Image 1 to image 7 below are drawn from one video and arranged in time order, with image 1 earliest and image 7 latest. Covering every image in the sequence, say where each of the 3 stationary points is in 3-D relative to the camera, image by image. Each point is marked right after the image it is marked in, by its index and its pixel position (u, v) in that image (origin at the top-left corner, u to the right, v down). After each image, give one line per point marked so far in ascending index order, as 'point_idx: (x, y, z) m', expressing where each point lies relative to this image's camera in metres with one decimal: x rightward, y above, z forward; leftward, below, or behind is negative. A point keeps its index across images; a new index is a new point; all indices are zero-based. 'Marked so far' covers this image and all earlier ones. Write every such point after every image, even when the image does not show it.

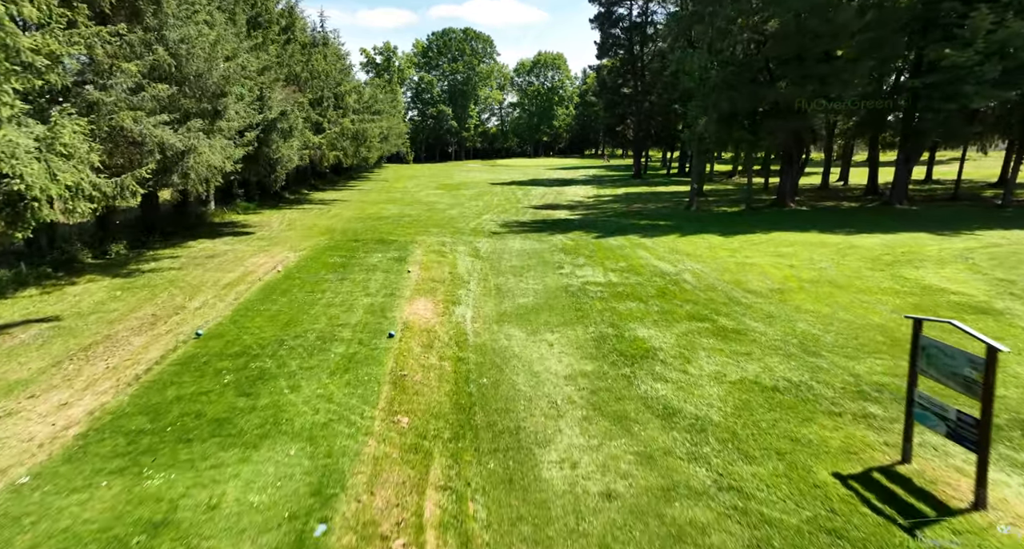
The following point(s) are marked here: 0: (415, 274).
0: (-1.6, 0.0, +9.0) m
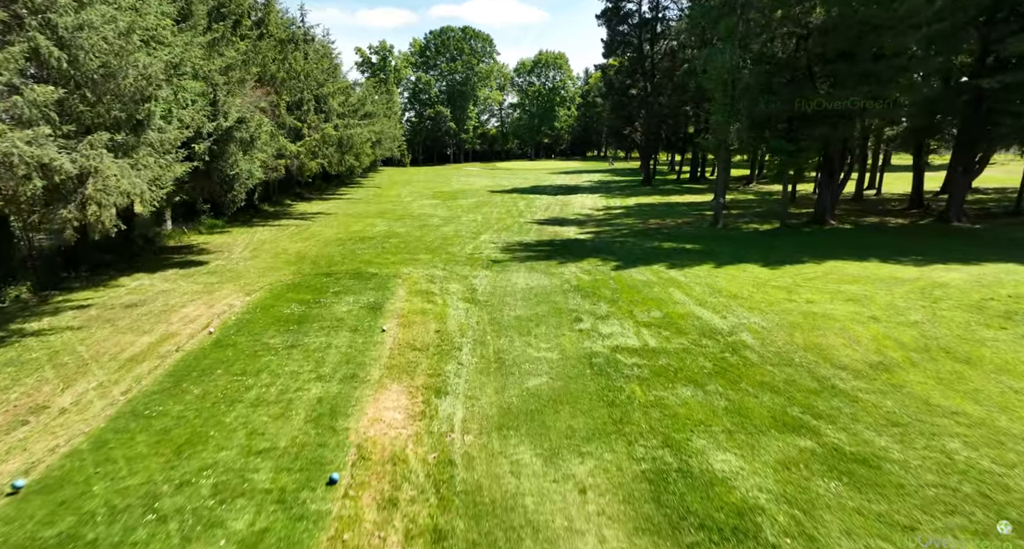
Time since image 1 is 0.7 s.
0: (-1.5, -0.7, +6.9) m
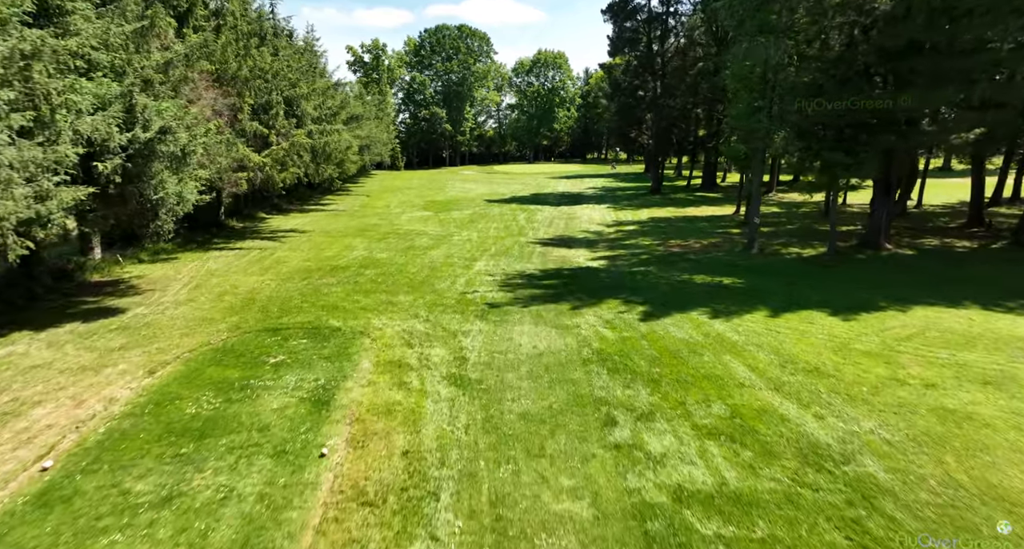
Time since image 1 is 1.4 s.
0: (-1.5, -1.5, +4.5) m
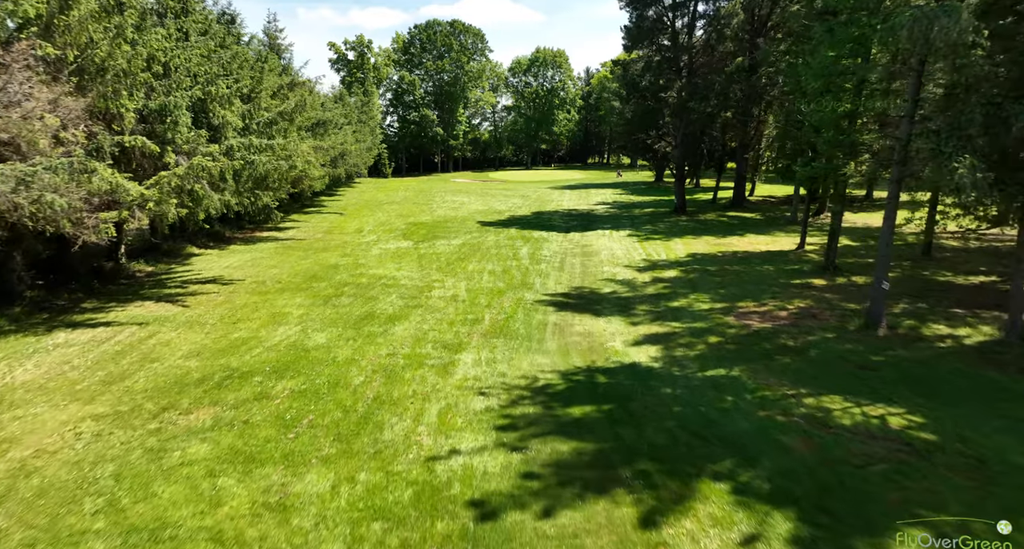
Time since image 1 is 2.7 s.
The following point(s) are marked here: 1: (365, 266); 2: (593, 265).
0: (-1.3, -3.0, -0.4) m
1: (-4.3, +0.2, +16.2) m
2: (+2.3, +0.3, +16.2) m
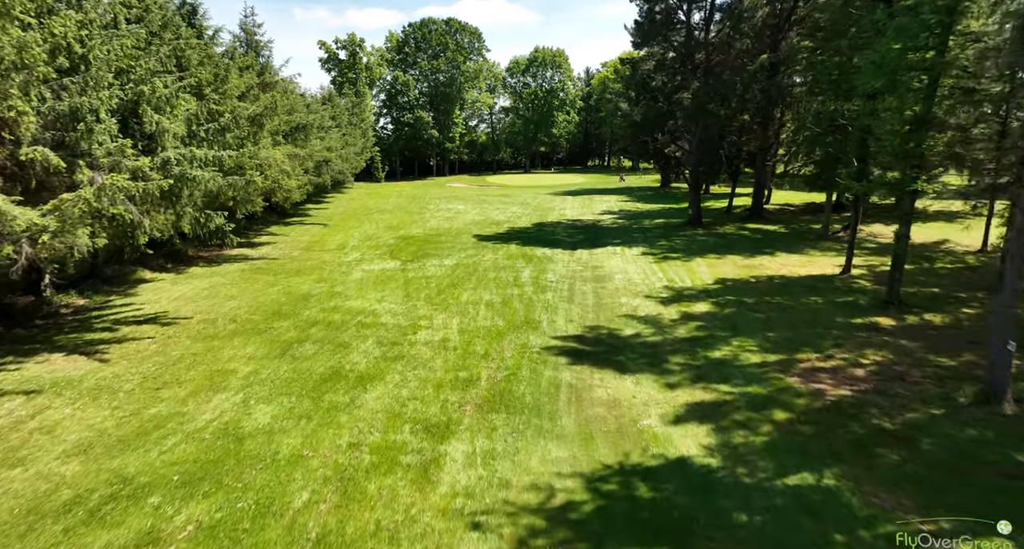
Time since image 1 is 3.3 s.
0: (-1.2, -3.8, -2.8) m
1: (-4.2, -0.5, +13.9) m
2: (+2.4, -0.5, +13.9) m
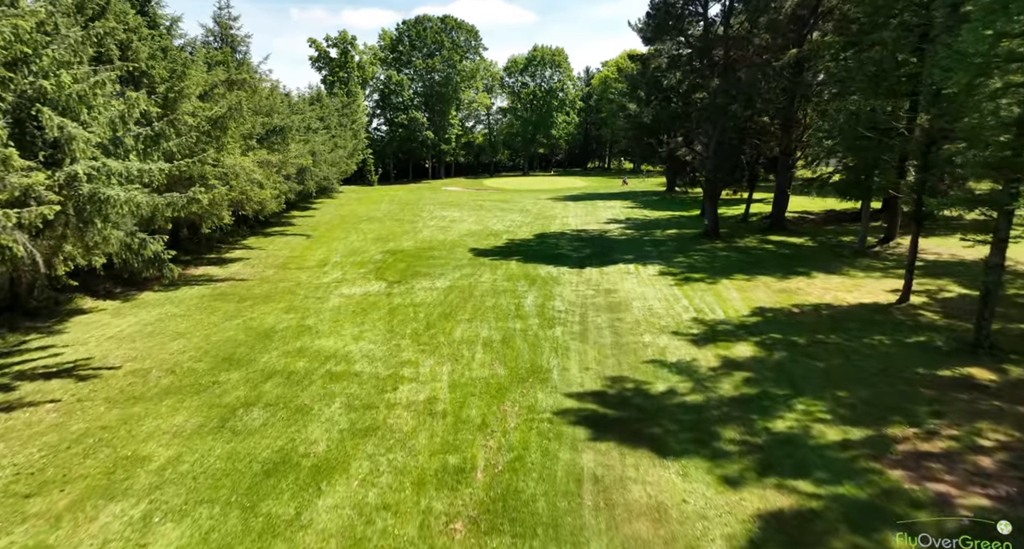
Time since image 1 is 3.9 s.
0: (-1.1, -4.4, -5.0) m
1: (-4.2, -1.2, +11.6) m
2: (+2.4, -1.1, +11.7) m
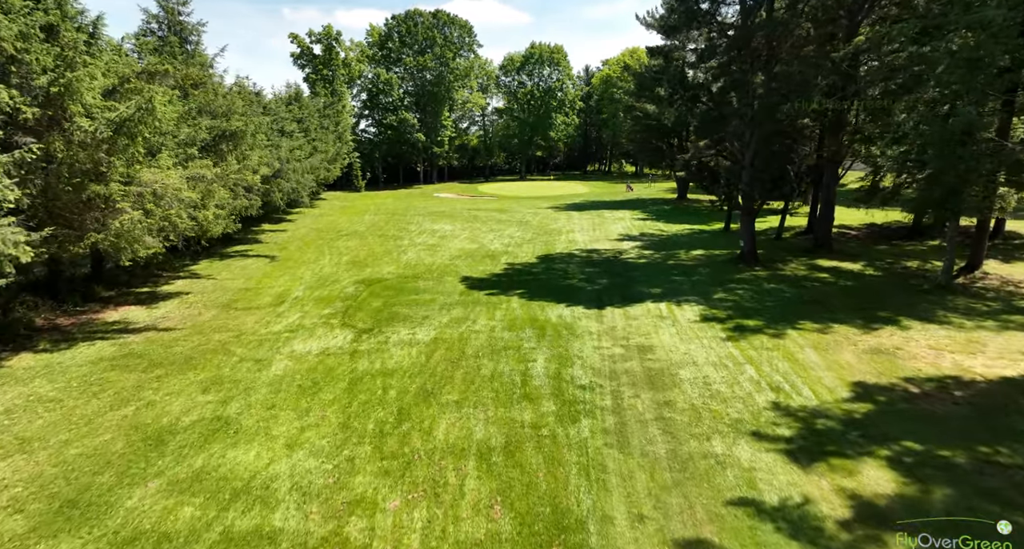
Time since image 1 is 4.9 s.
0: (-0.8, -5.5, -8.7) m
1: (-4.1, -2.3, +7.9) m
2: (+2.5, -2.2, +8.0) m
